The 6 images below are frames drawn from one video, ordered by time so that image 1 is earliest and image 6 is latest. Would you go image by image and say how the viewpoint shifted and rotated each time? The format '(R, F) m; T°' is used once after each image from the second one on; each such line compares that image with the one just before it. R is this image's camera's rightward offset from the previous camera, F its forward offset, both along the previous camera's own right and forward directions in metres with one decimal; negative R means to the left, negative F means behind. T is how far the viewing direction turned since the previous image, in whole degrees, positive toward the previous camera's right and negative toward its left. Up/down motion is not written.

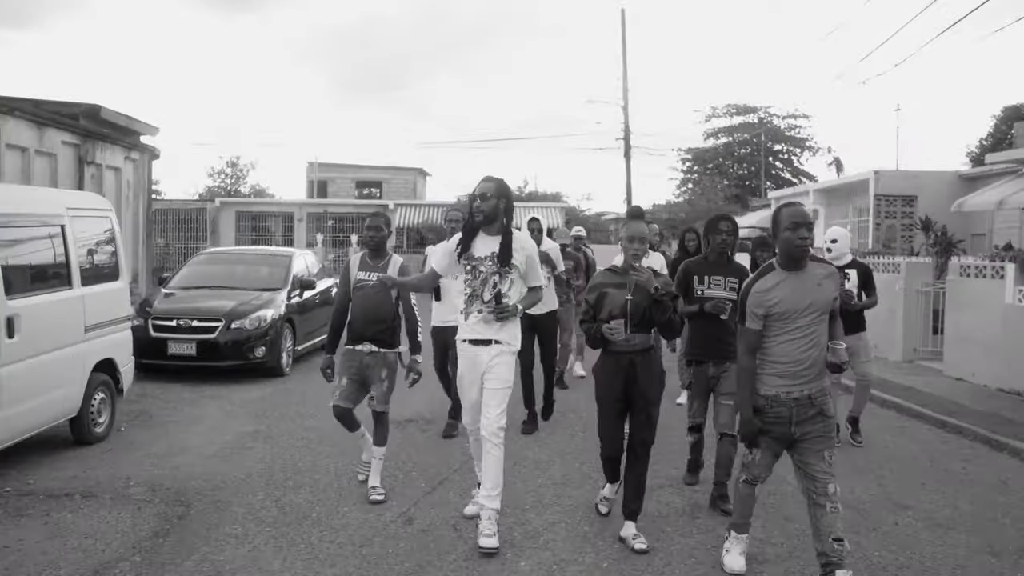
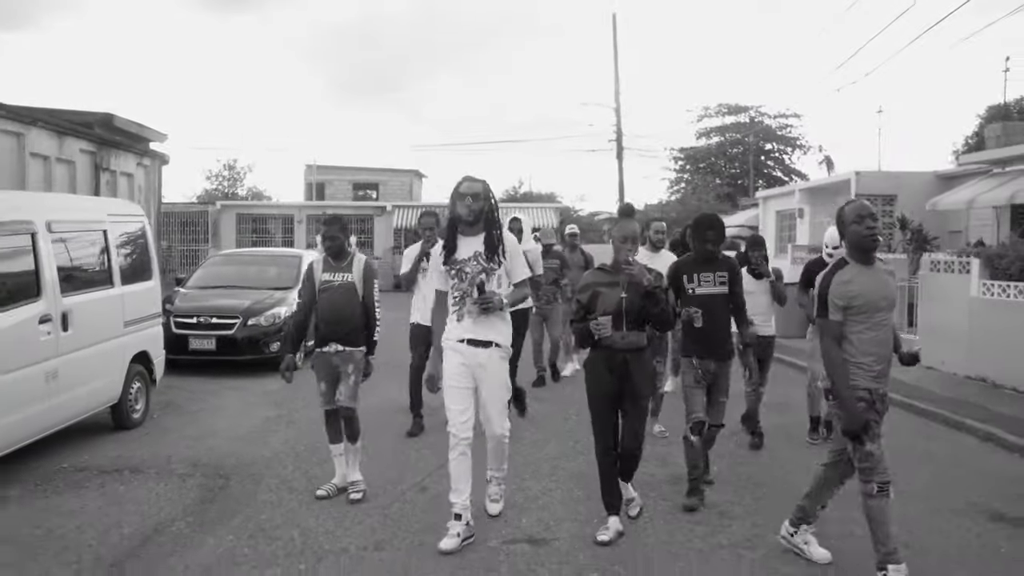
(0.0, -0.7) m; 0°
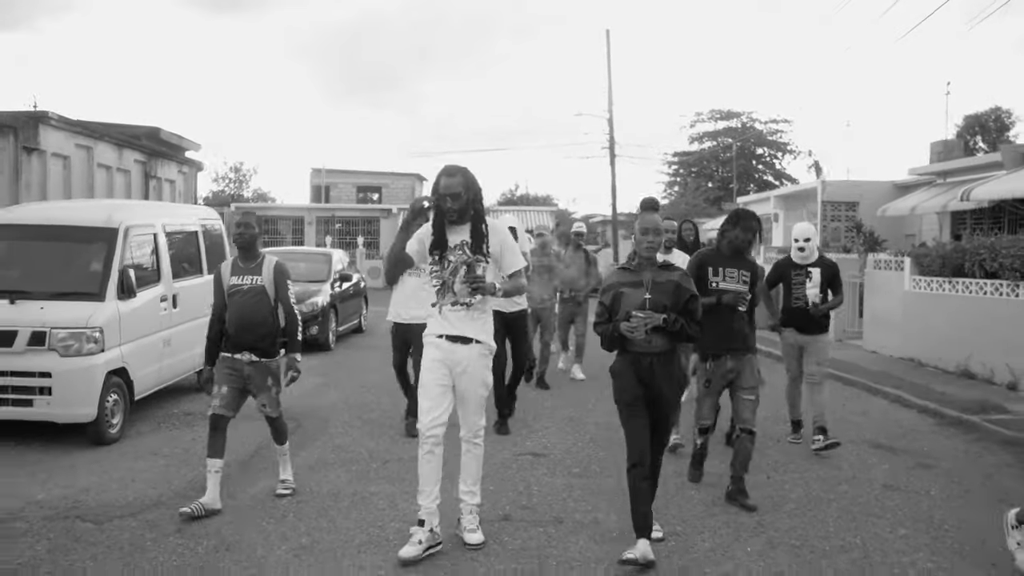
(-0.1, -2.0) m; 0°
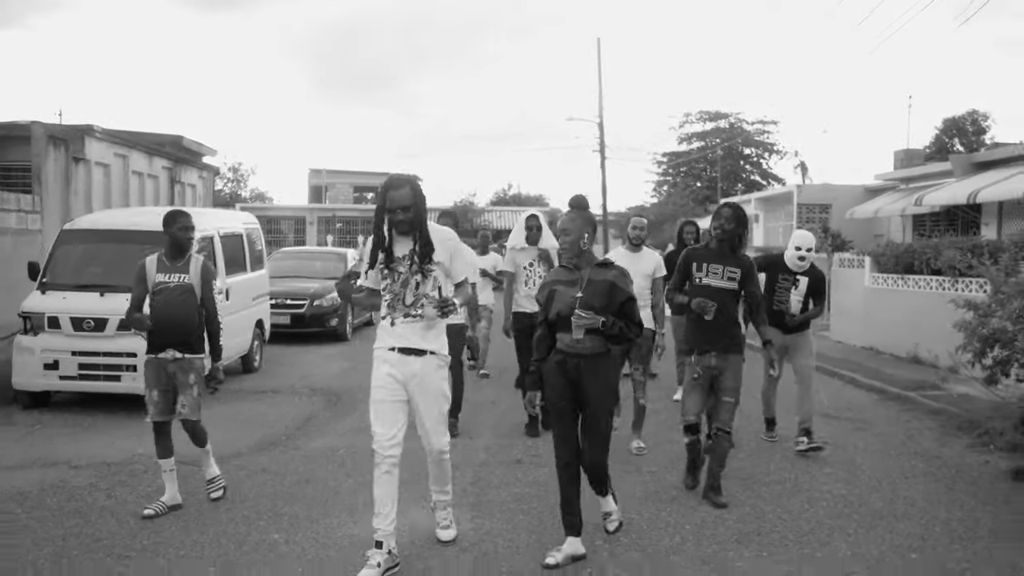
(-0.2, -1.4) m; +1°
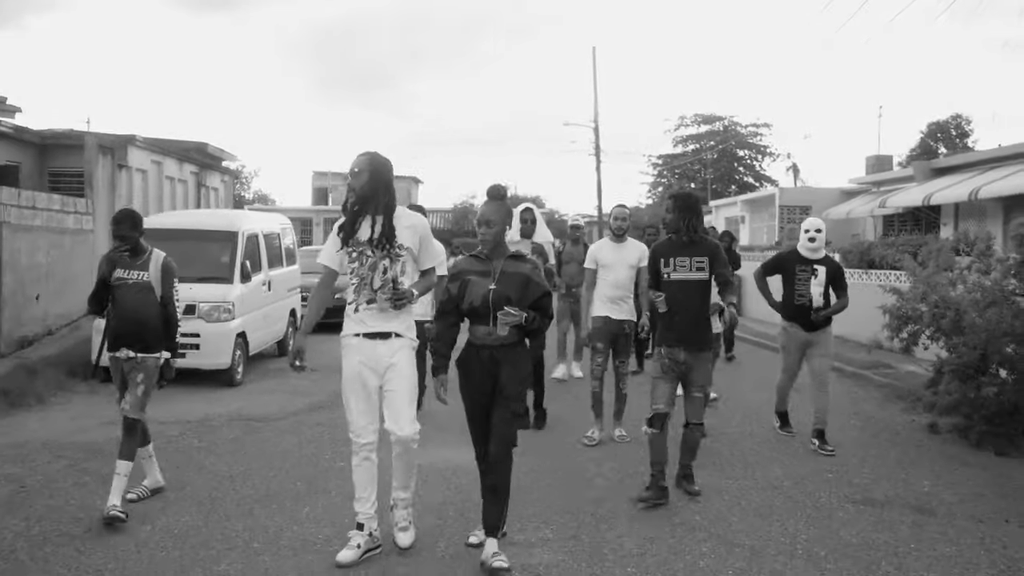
(-0.1, -1.5) m; 0°
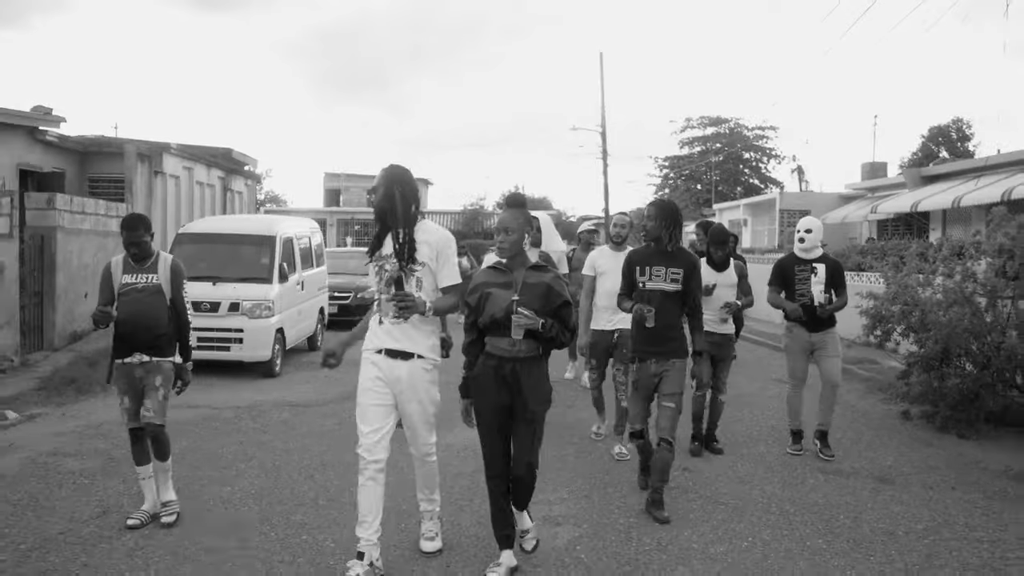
(-0.1, -1.0) m; 0°
